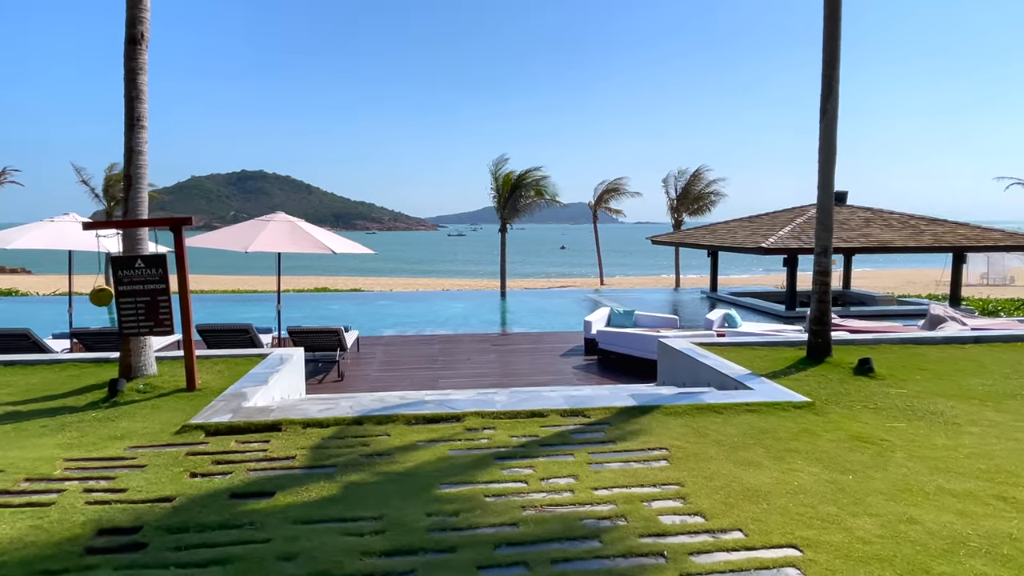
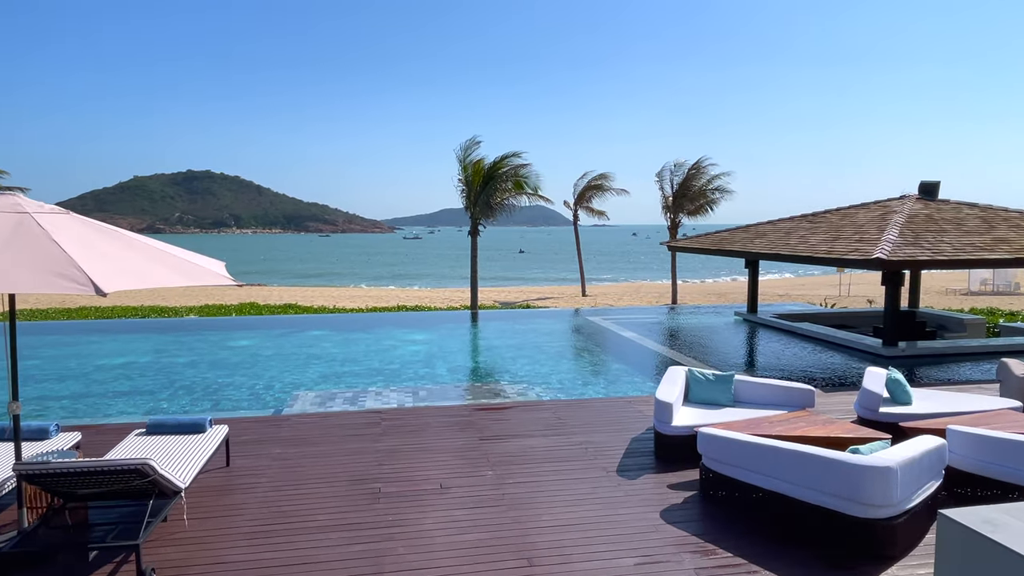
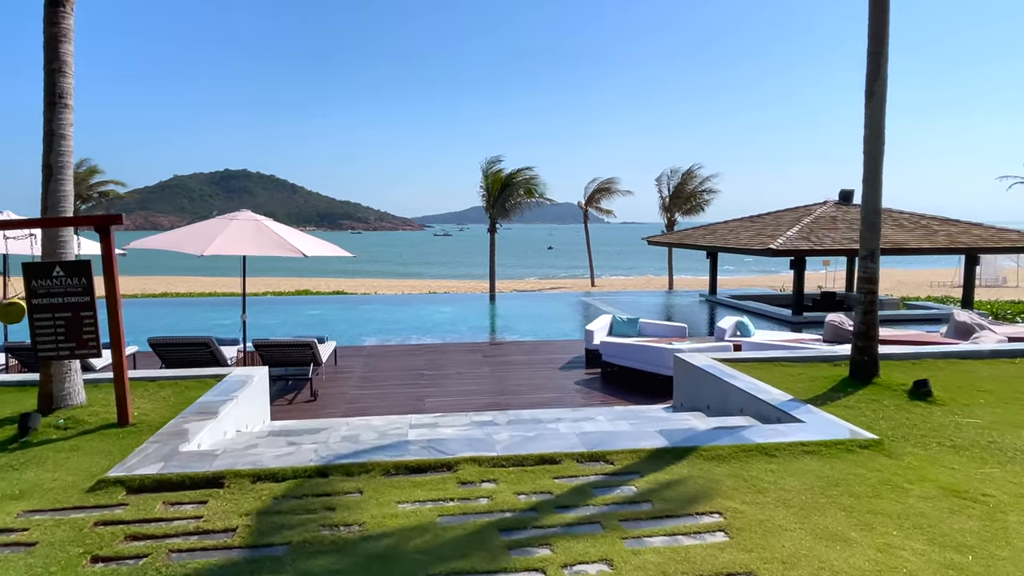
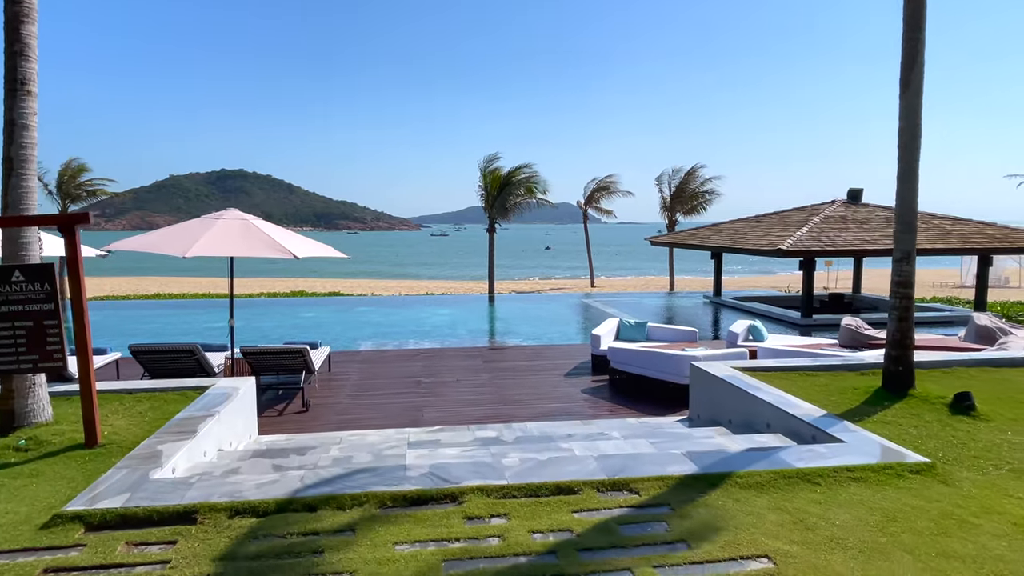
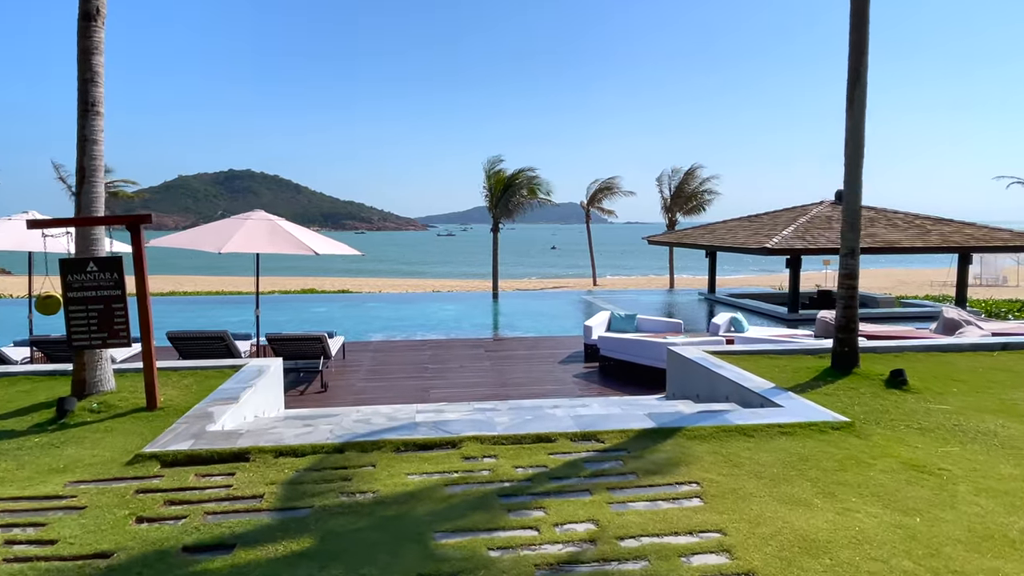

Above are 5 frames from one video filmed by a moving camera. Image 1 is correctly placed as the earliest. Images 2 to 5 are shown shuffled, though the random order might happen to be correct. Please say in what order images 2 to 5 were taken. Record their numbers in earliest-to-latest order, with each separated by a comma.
5, 3, 4, 2
